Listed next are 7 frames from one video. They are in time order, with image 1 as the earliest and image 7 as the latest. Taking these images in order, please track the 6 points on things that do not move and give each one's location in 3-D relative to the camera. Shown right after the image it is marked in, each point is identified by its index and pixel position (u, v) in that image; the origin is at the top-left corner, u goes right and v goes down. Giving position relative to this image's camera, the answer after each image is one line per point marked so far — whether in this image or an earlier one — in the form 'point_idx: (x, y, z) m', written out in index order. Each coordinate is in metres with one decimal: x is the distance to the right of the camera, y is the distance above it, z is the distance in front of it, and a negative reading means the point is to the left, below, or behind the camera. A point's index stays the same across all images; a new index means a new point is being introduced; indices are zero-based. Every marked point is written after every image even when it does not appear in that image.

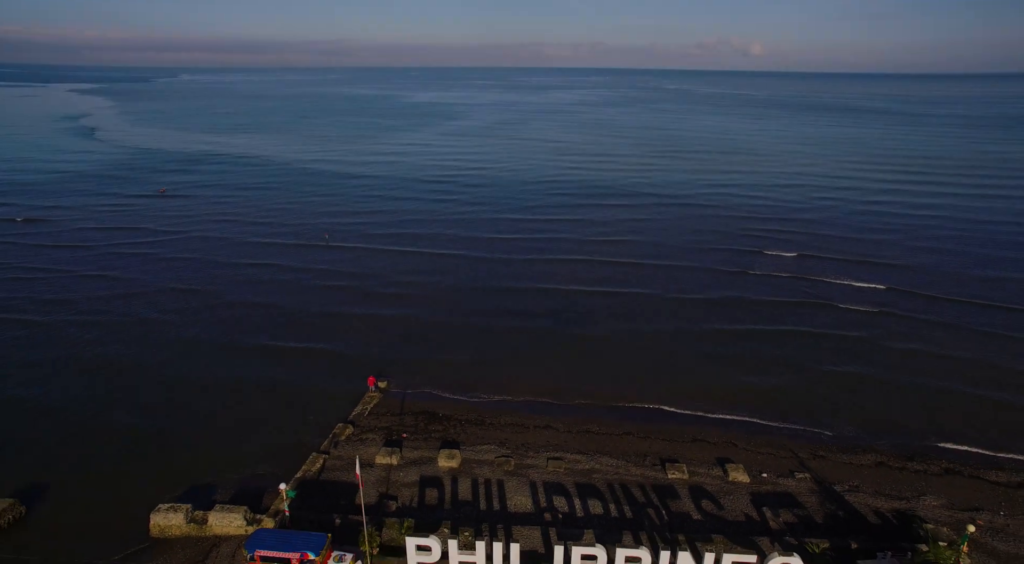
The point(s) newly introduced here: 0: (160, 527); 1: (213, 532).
0: (-11.2, -7.9, +19.8) m
1: (-9.5, -8.0, +19.5) m
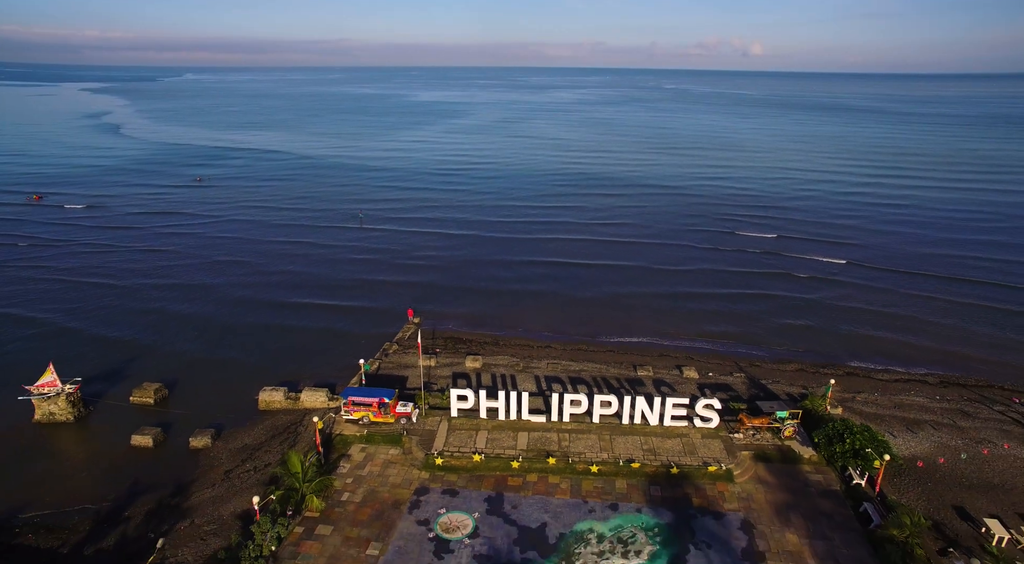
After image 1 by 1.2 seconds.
0: (-10.8, -5.3, +27.4) m
1: (-9.0, -5.4, +27.1) m
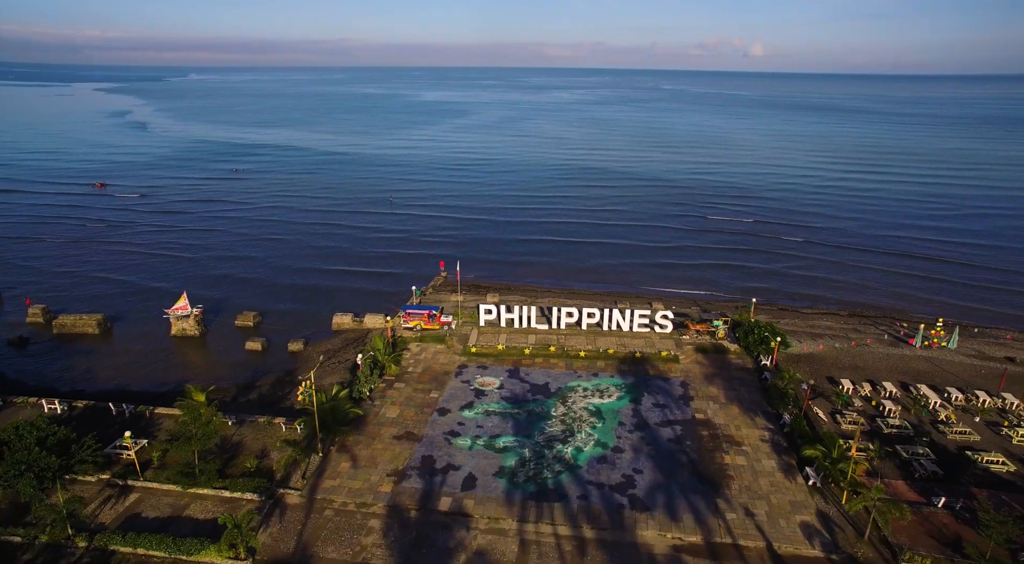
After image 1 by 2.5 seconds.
0: (-10.2, -2.5, +36.6) m
1: (-8.4, -2.6, +36.4) m
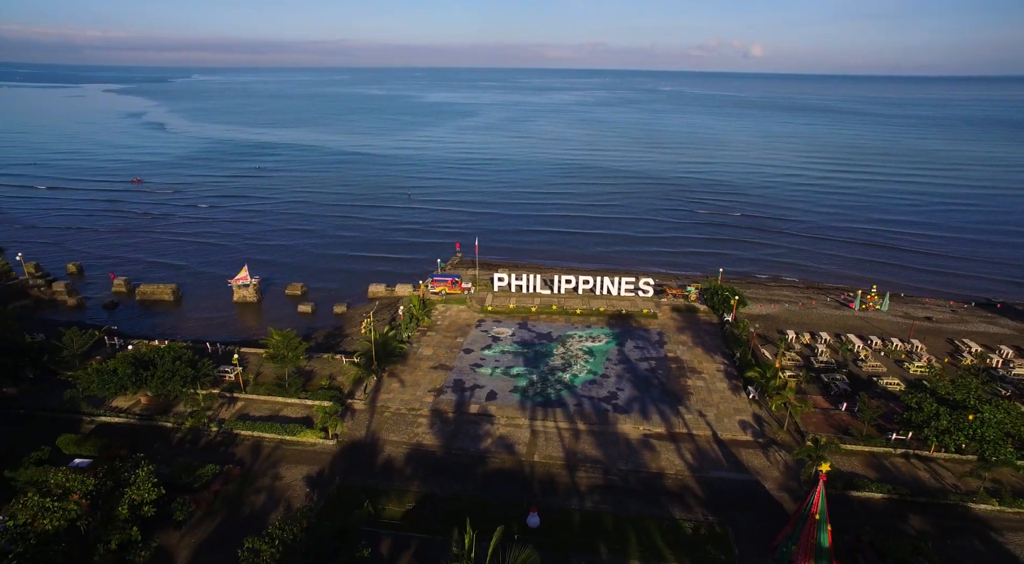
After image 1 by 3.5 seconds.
0: (-9.6, -0.7, +43.5) m
1: (-7.9, -0.8, +43.3) m
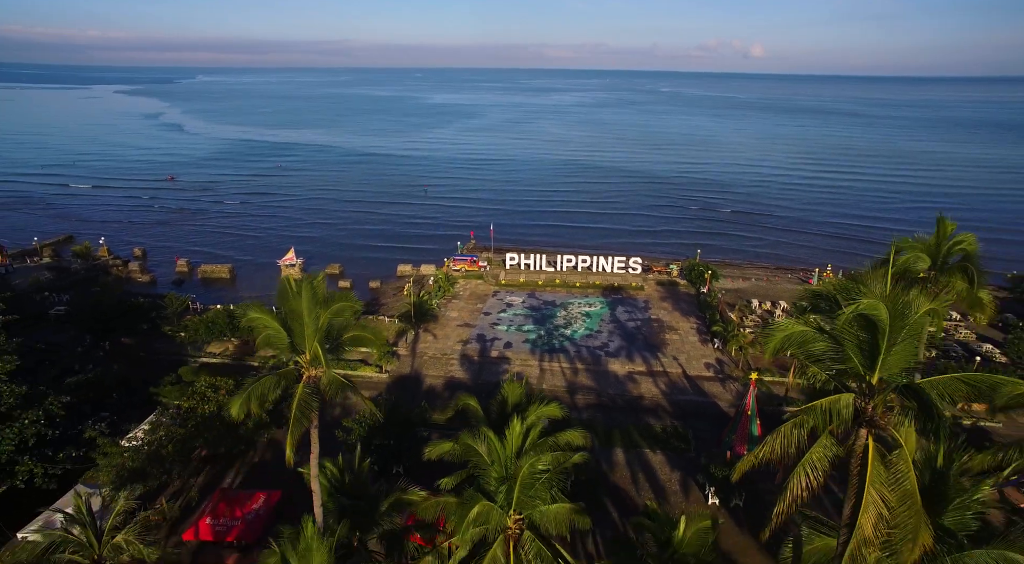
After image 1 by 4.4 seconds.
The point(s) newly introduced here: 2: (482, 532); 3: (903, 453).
0: (-8.9, +0.9, +50.6) m
1: (-7.1, +0.7, +50.4) m
2: (-0.6, -5.1, +12.7) m
3: (+5.2, -2.3, +8.3) m
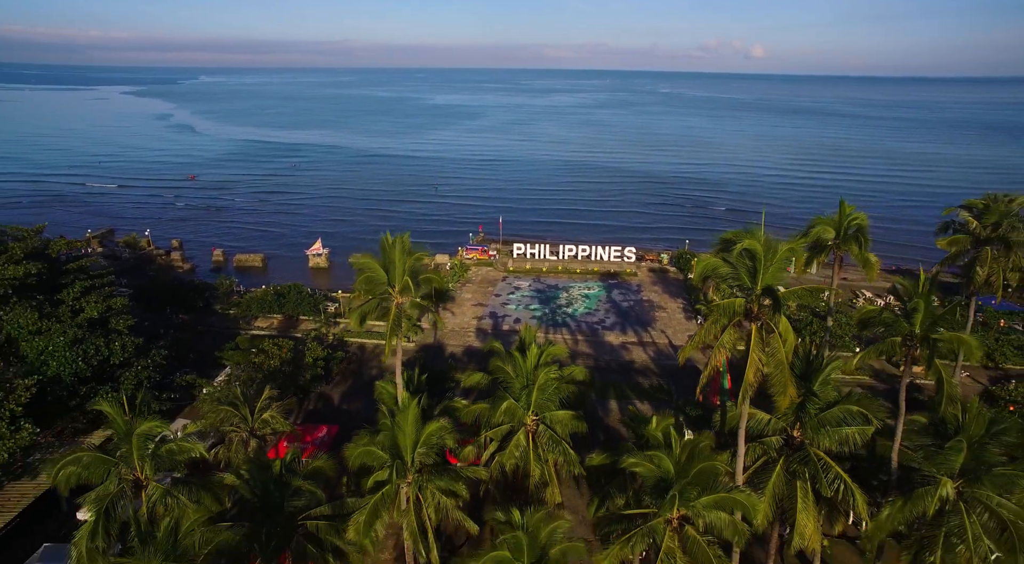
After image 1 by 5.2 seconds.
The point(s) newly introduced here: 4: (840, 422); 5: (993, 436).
0: (-8.3, +1.9, +55.8) m
1: (-6.6, +1.8, +55.5) m
2: (-0.1, -4.1, +17.9) m
3: (+5.8, -1.2, +13.5) m
4: (+7.6, -3.3, +14.5) m
5: (+11.3, -3.7, +14.8) m
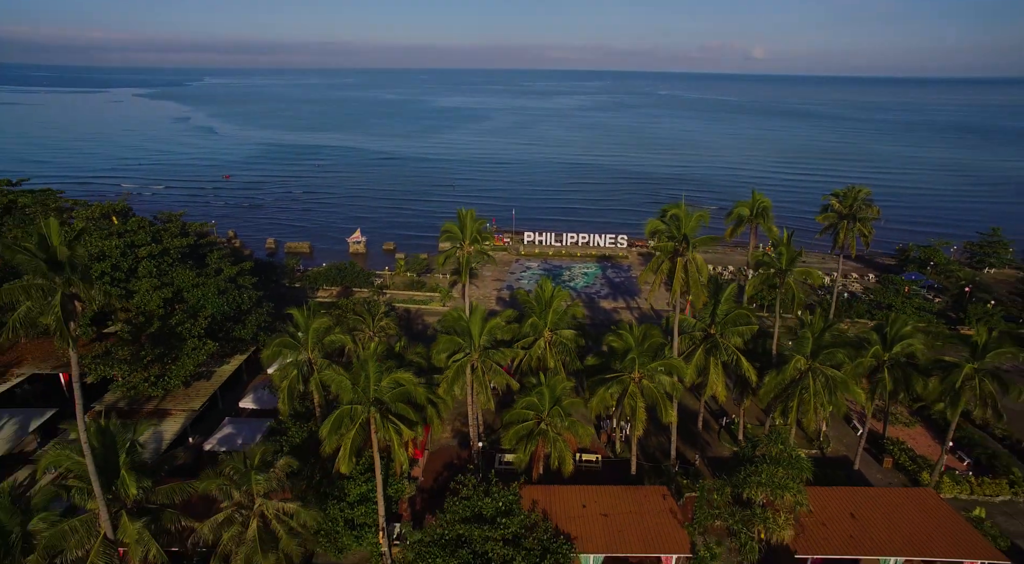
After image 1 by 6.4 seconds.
0: (-7.3, +3.6, +65.3) m
1: (-5.5, +3.5, +65.1) m
2: (+0.9, -2.4, +27.4) m
3: (+6.8, +0.5, +23.0) m
4: (+8.7, -1.5, +24.1) m
5: (+12.3, -1.9, +24.4) m
